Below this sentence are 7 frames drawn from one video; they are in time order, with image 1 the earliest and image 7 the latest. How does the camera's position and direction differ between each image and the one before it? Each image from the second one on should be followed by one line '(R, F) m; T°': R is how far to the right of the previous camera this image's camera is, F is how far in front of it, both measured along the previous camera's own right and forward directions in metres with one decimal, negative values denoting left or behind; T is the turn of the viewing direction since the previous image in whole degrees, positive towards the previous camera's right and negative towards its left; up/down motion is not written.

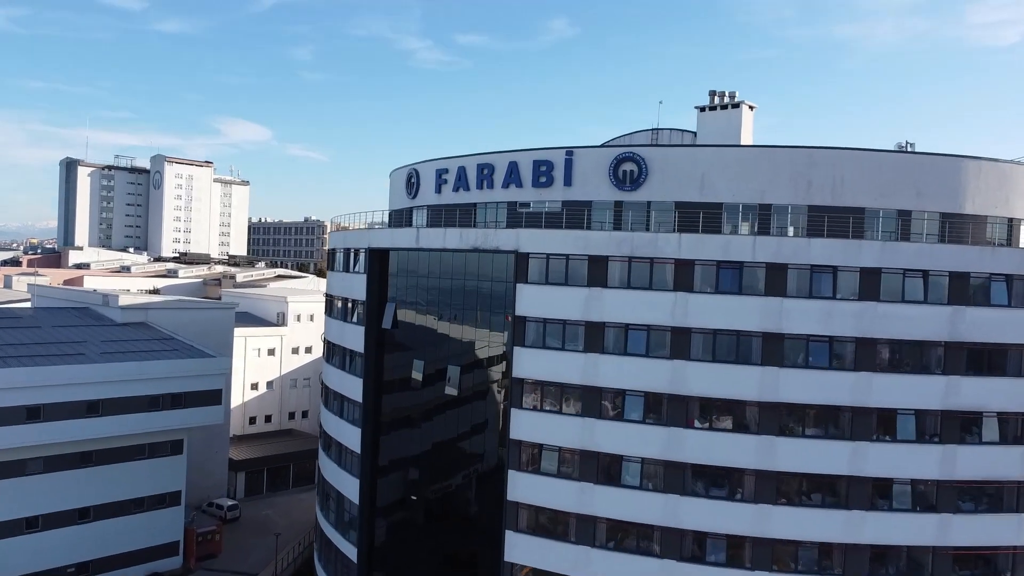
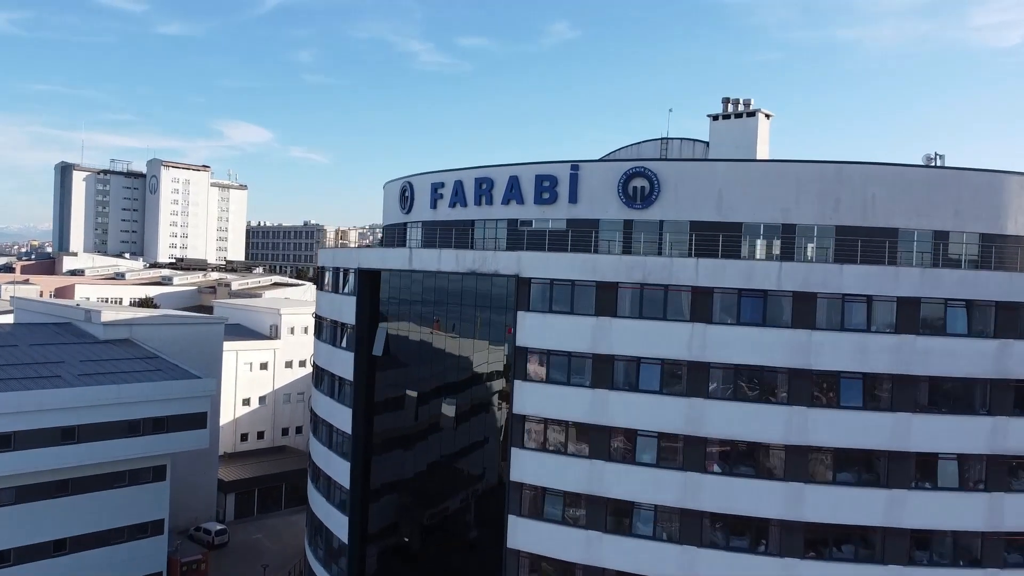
(0.0, +1.9) m; 0°
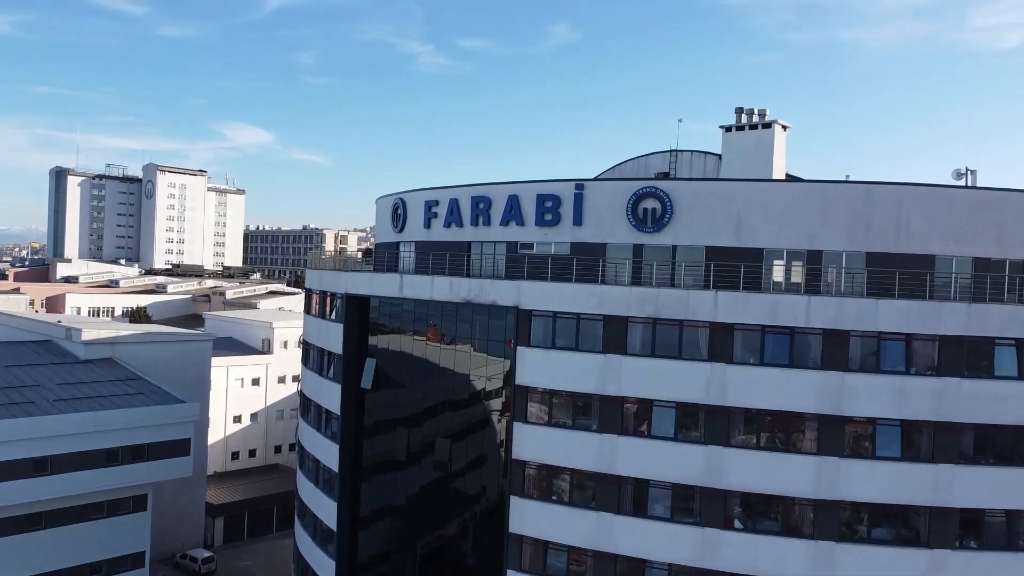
(+0.1, +1.9) m; 0°
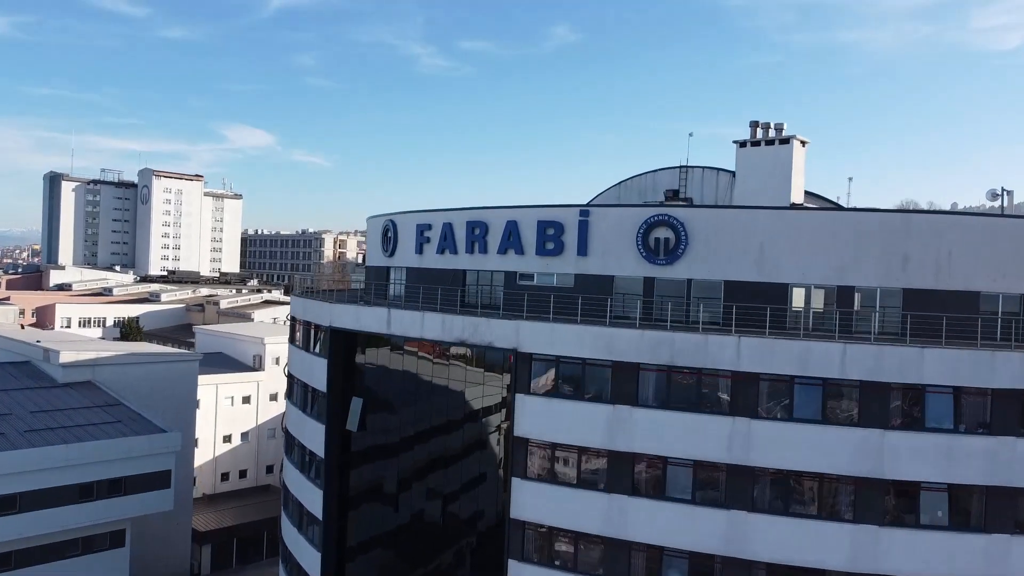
(+0.1, +1.9) m; 0°
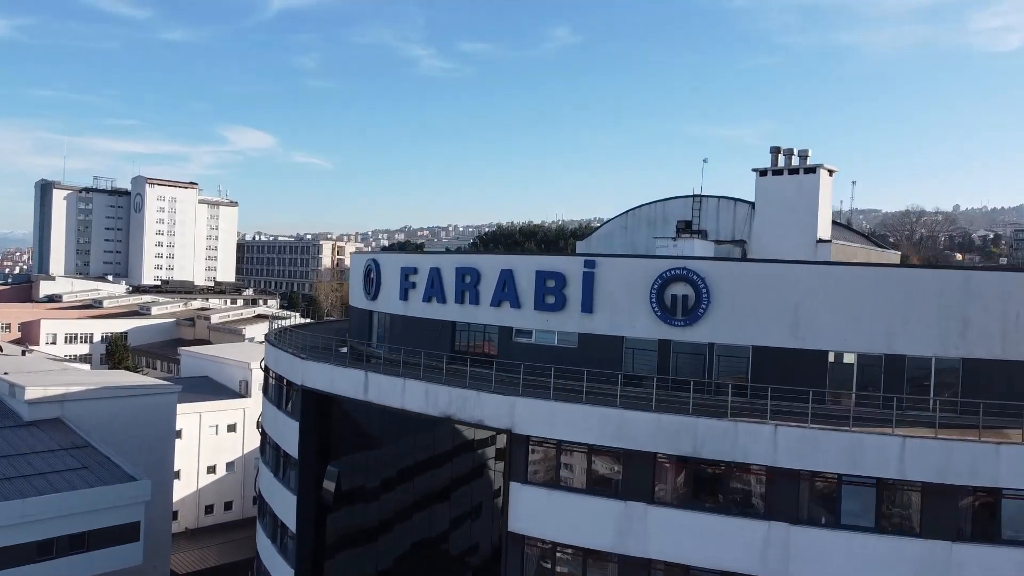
(+0.1, +2.5) m; 0°
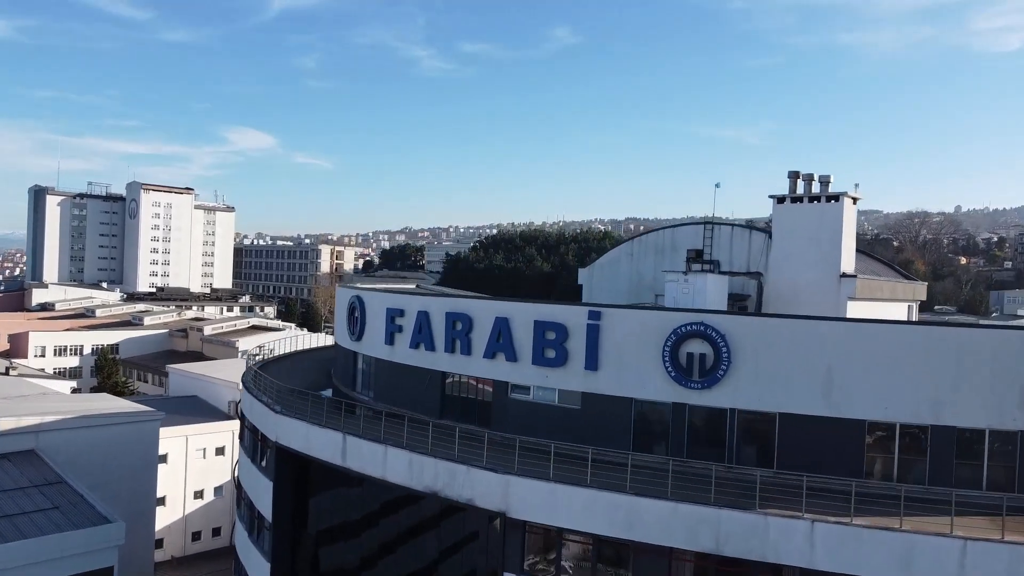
(+0.1, +1.8) m; 0°
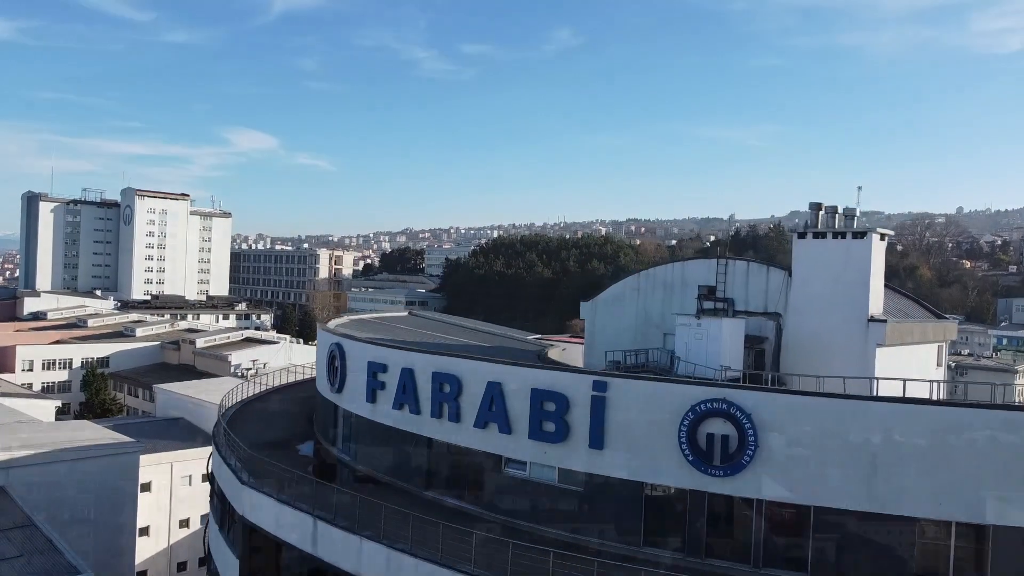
(+0.1, +1.9) m; 0°
